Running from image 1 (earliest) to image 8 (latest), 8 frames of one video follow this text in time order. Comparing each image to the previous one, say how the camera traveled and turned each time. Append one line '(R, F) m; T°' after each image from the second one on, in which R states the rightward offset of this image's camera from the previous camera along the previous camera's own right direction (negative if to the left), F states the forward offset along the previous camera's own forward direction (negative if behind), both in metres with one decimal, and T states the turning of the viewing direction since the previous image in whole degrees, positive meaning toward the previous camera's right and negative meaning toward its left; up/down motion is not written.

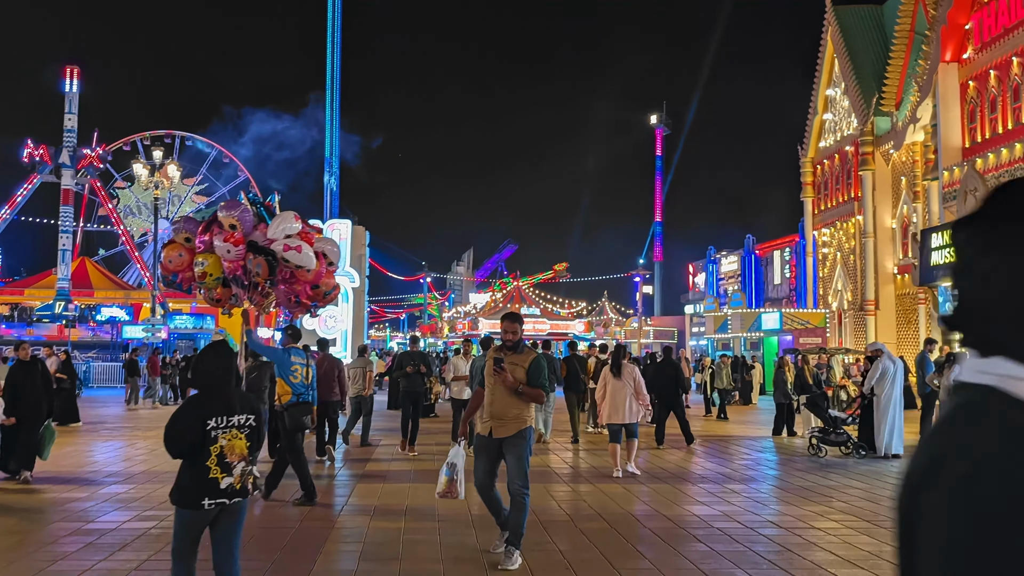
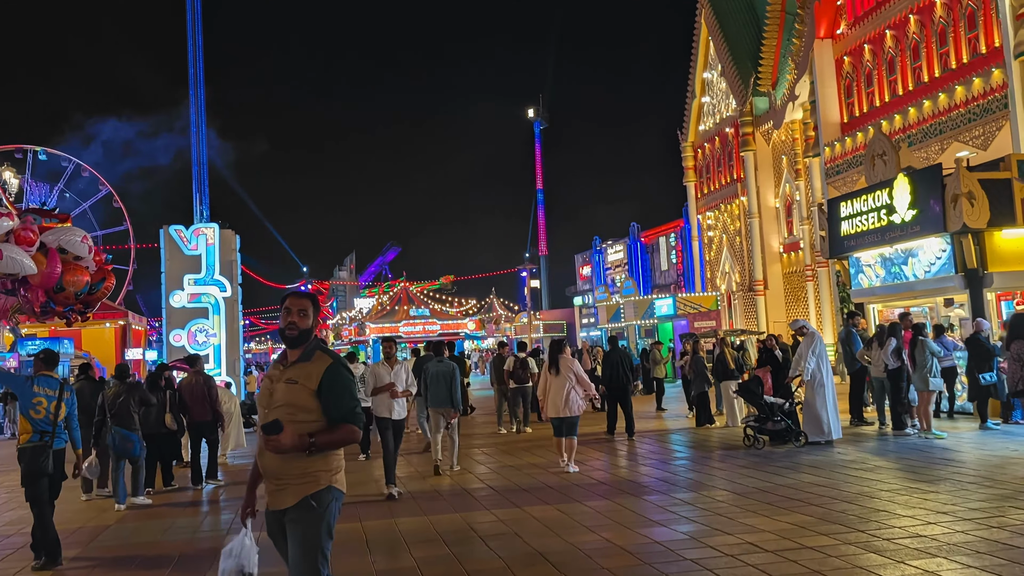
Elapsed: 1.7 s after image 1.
(-0.1, +1.5) m; +7°
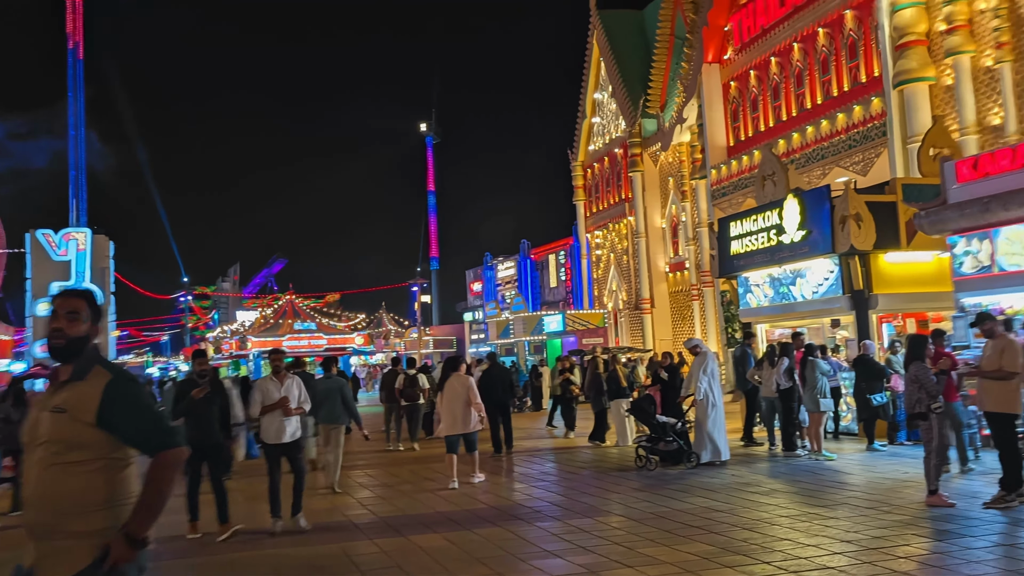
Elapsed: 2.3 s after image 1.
(0.0, +0.5) m; +7°
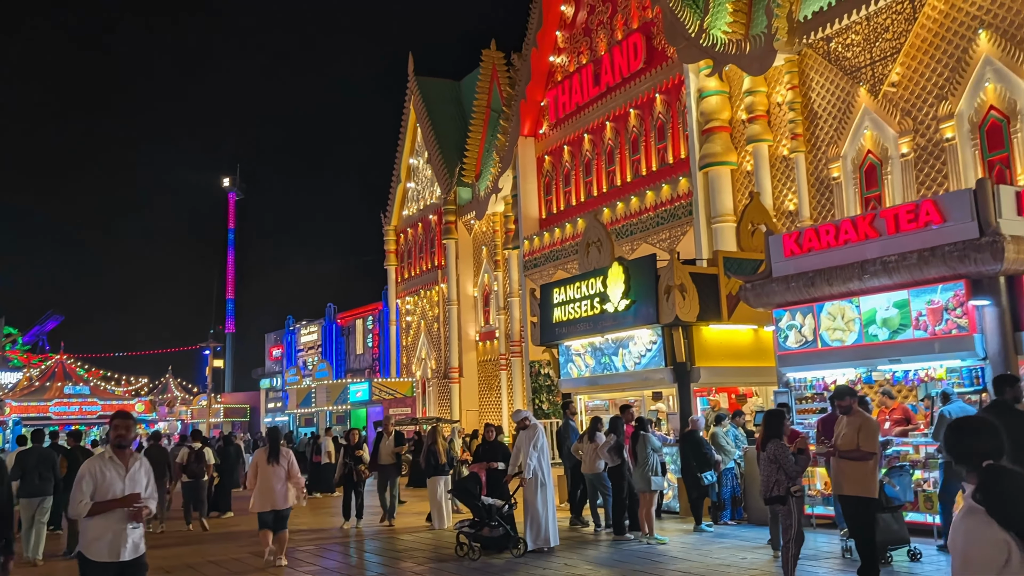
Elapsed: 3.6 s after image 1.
(-0.1, +1.1) m; +12°
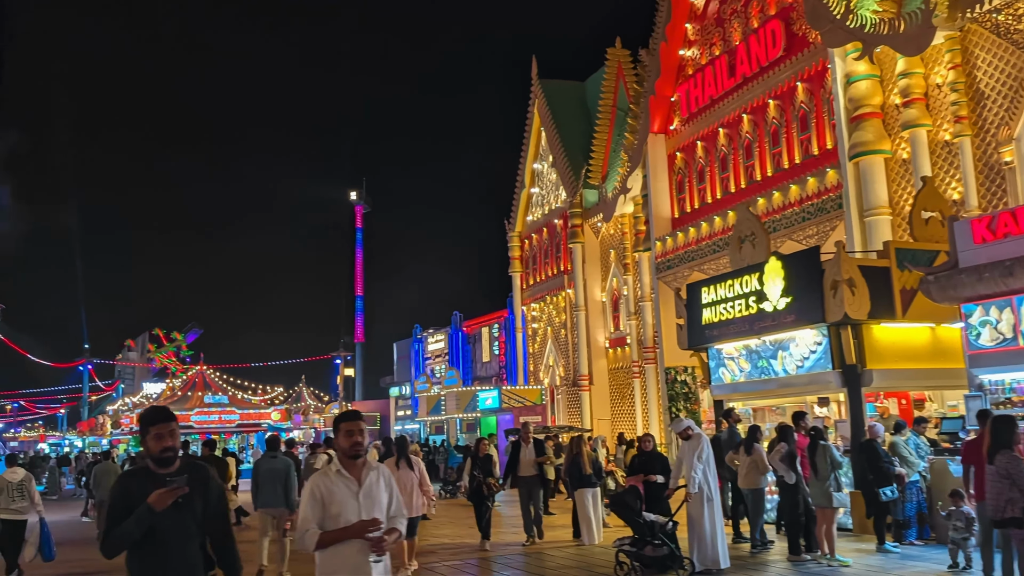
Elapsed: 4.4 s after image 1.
(-0.4, +0.7) m; -8°
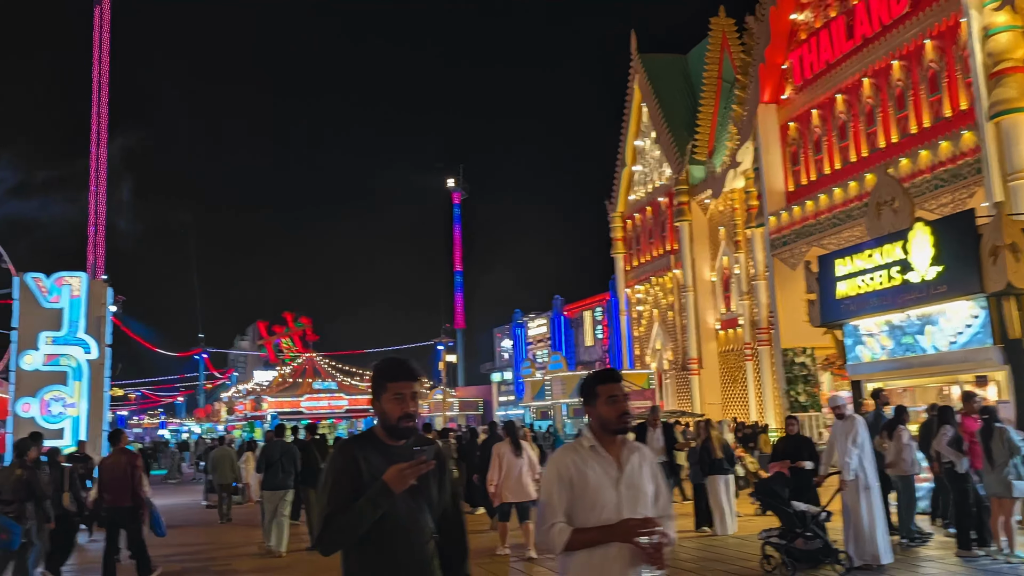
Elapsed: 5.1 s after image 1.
(-0.3, +0.6) m; -6°
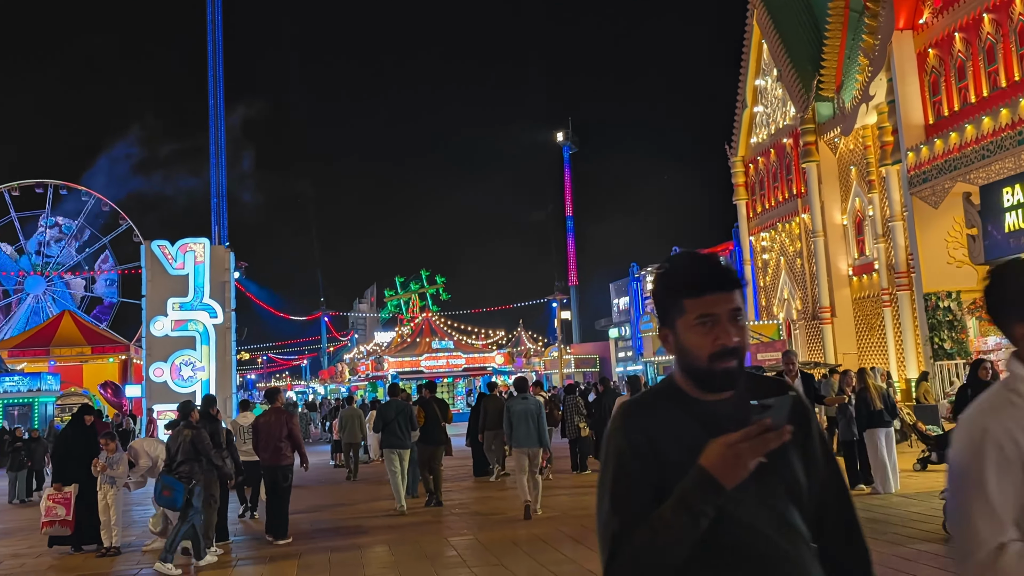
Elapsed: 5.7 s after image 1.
(-0.2, +0.7) m; -7°
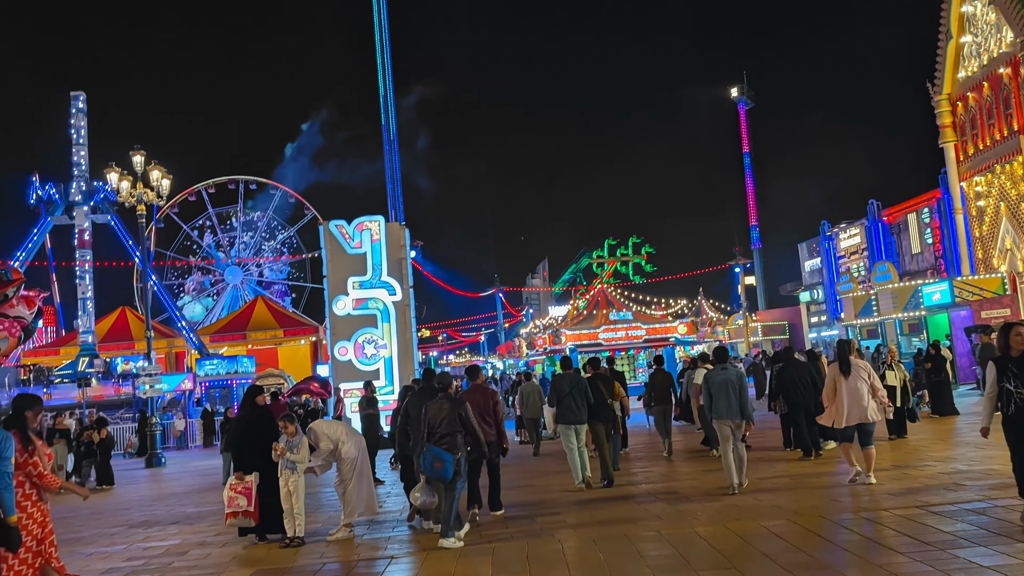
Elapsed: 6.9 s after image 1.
(-0.3, +1.2) m; -11°
